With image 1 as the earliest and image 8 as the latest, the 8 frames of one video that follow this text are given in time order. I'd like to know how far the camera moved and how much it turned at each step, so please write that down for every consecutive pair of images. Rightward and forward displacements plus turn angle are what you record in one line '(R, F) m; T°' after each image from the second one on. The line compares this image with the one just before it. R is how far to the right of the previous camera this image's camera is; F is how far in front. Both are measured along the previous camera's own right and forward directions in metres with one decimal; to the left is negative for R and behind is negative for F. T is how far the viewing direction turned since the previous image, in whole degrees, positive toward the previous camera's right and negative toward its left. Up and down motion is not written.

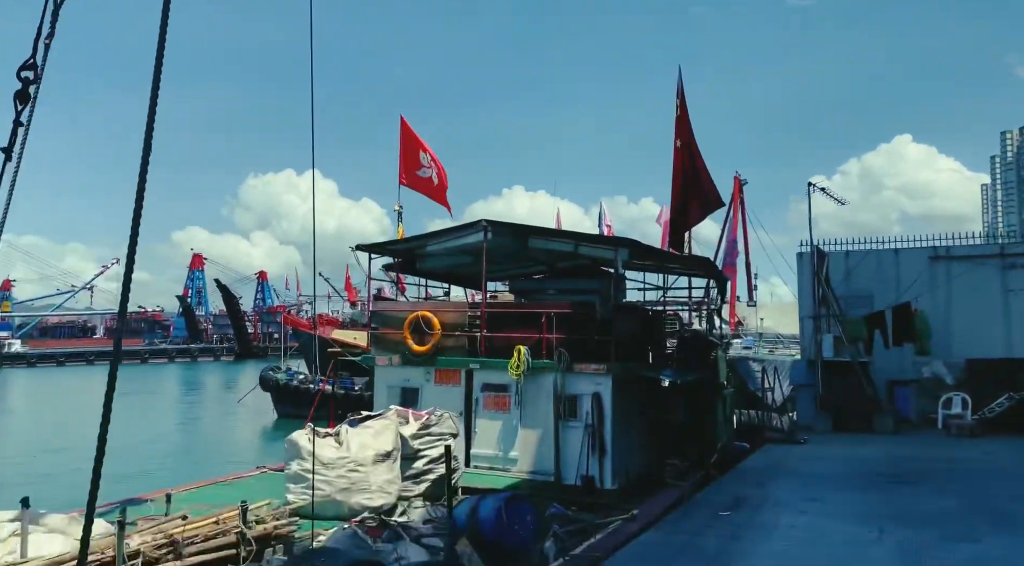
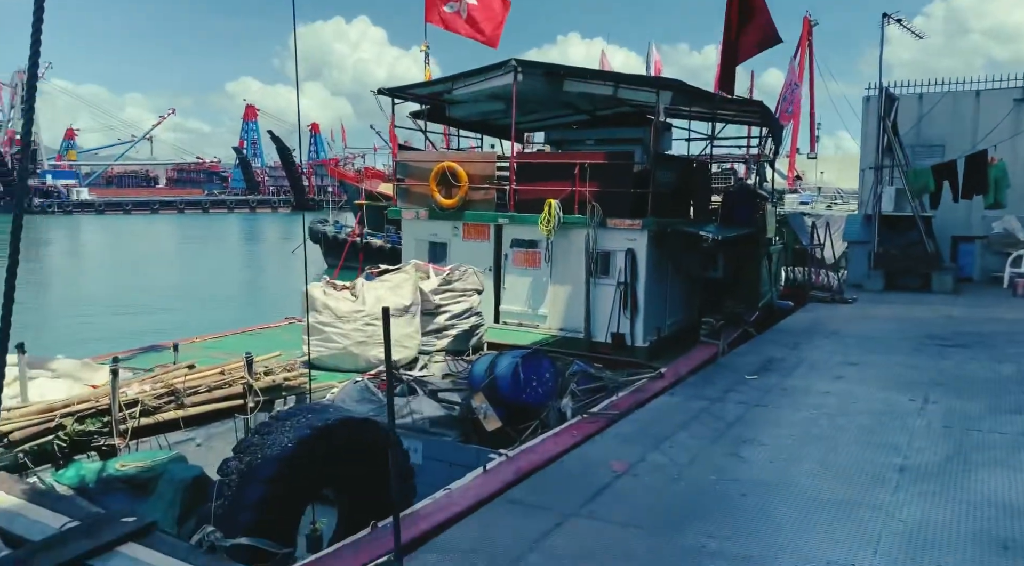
(+0.3, +0.6) m; -4°
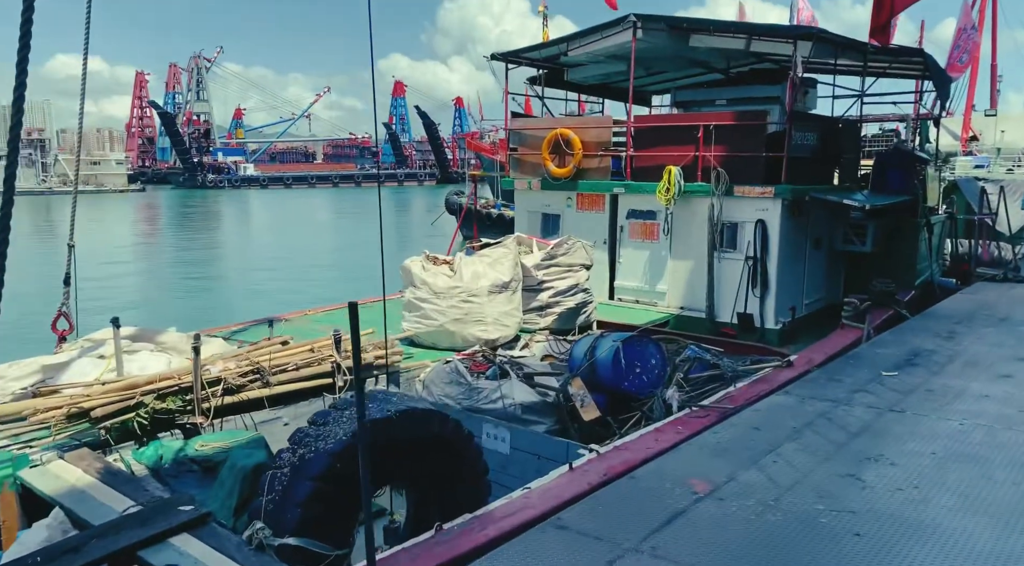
(+0.3, +0.6) m; -11°
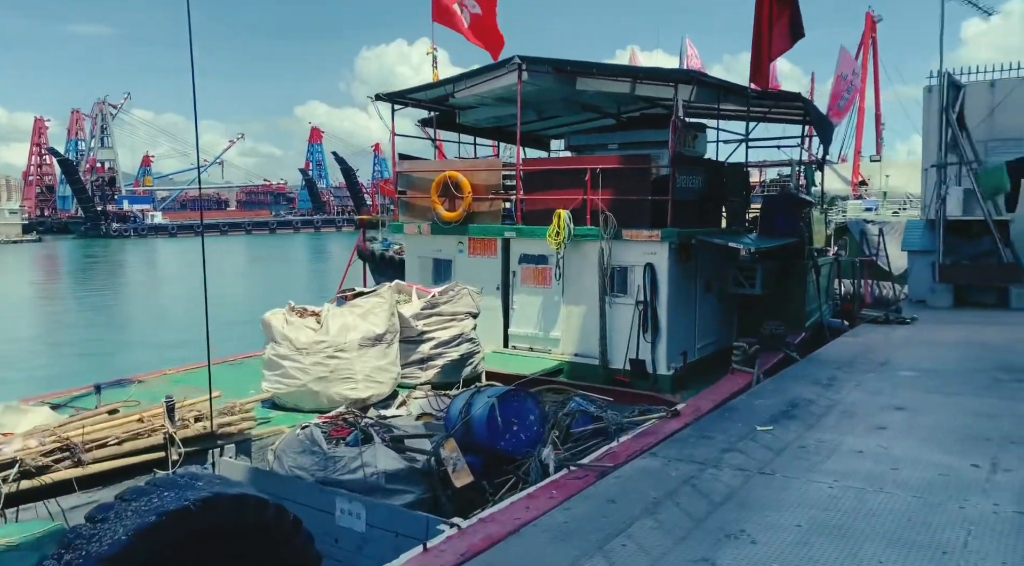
(+0.5, +0.5) m; +6°
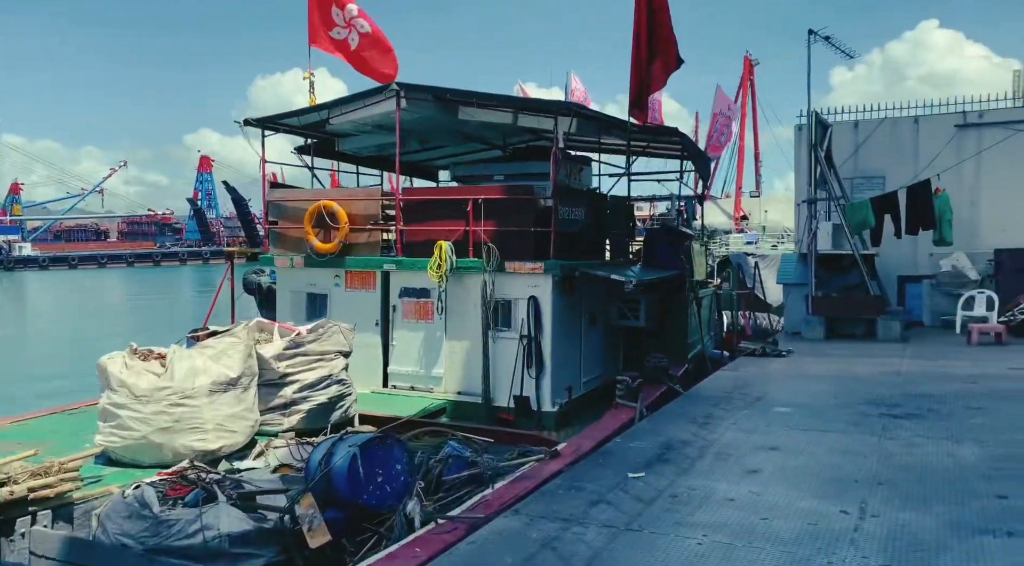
(+0.3, +0.3) m; +7°
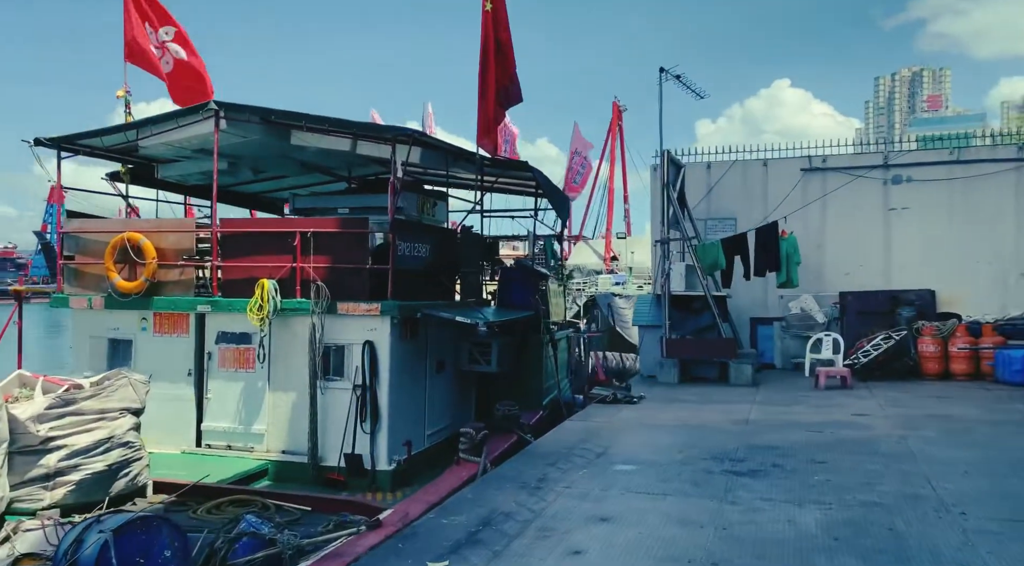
(+0.5, +0.7) m; +9°
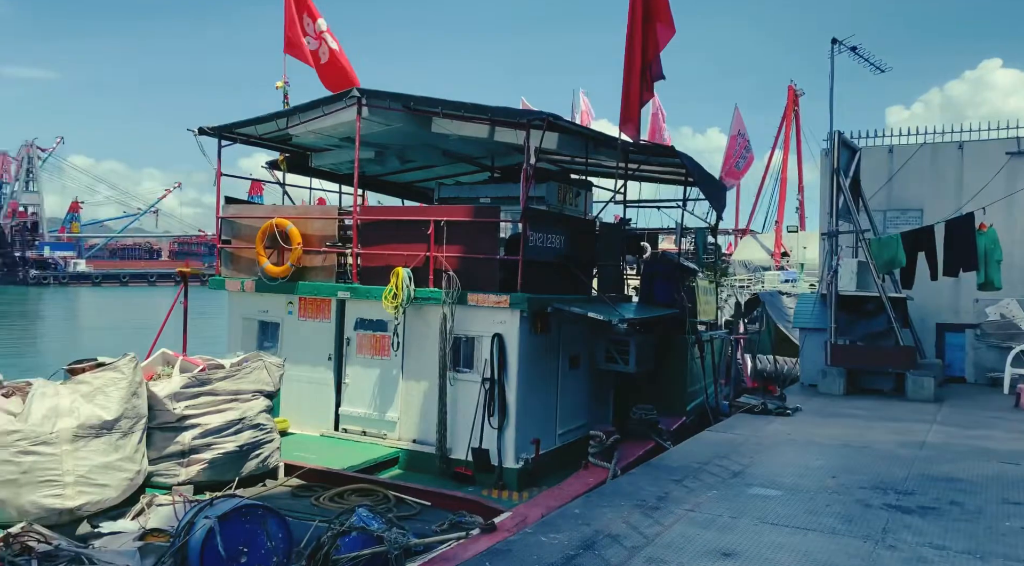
(+0.2, +0.5) m; -12°
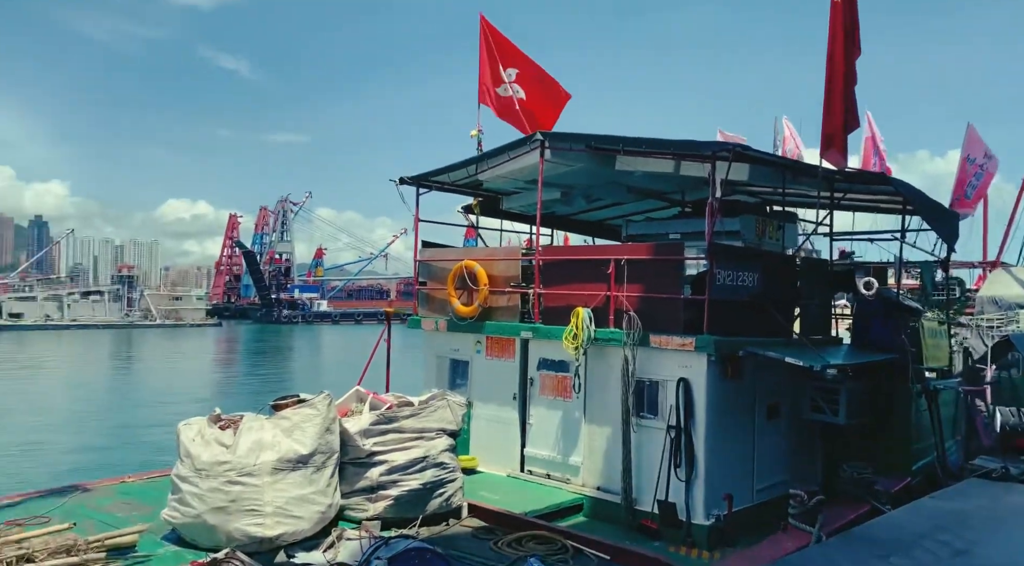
(+0.2, +0.2) m; -16°
